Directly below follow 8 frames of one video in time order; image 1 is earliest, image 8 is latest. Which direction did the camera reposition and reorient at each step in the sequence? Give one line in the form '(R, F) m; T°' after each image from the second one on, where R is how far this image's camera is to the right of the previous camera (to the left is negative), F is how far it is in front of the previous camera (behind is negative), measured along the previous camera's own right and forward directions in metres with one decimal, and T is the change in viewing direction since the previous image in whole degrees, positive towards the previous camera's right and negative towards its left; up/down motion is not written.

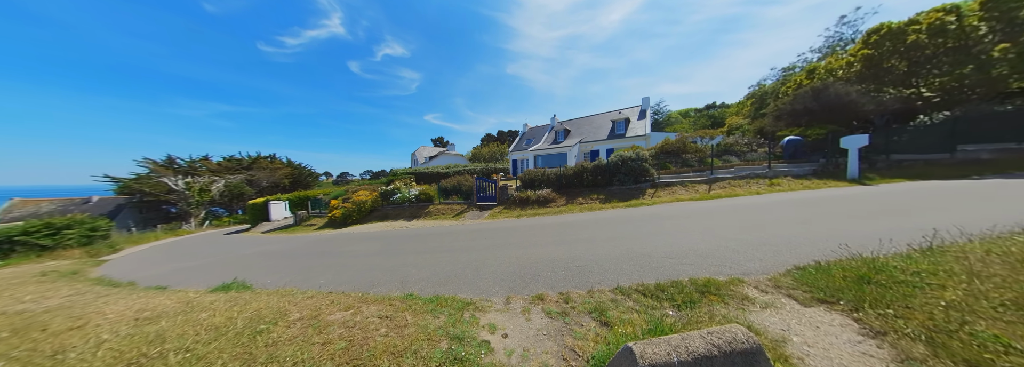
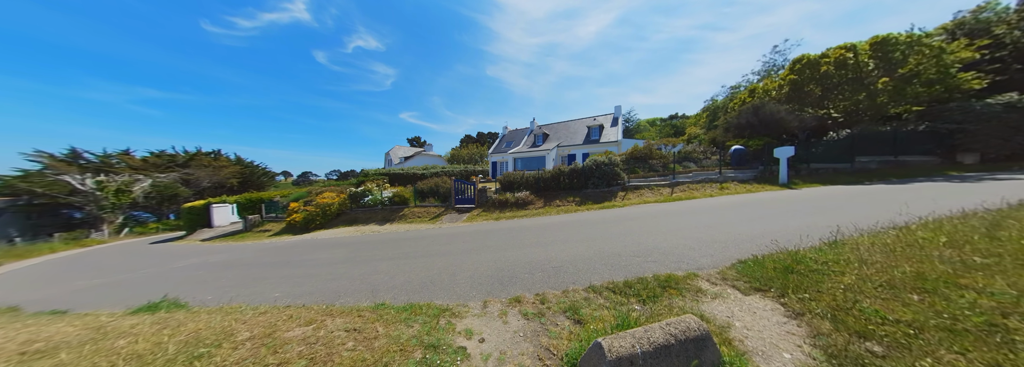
(0.0, 0.0) m; +6°
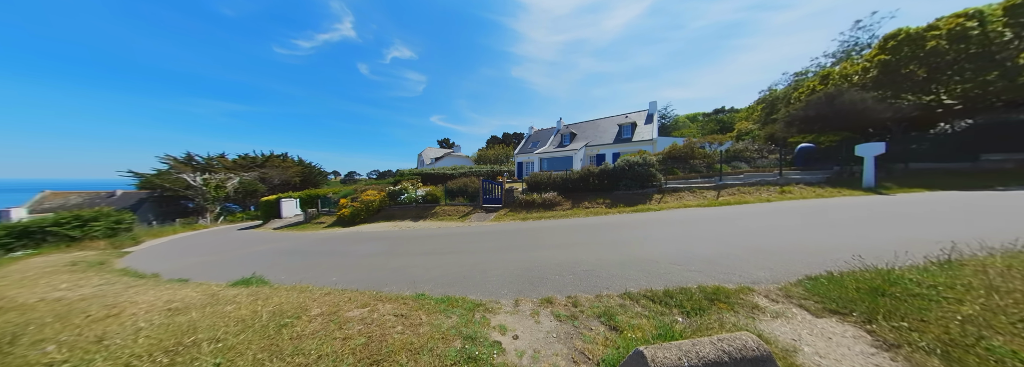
(-0.1, 0.0) m; -7°
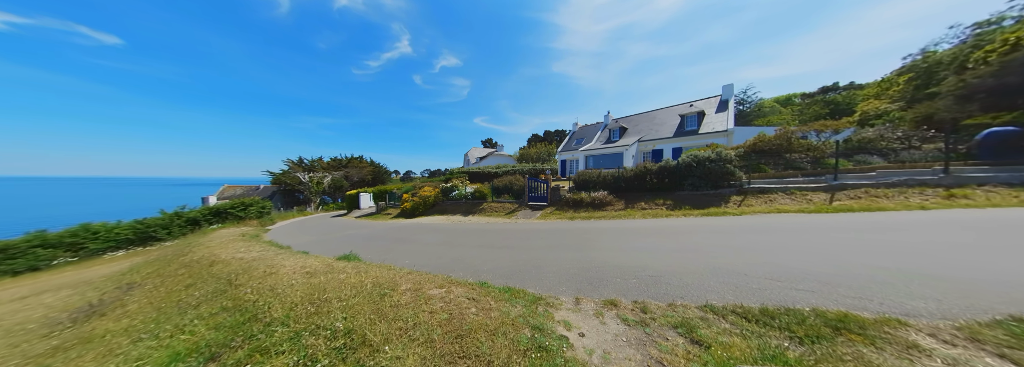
(-0.2, -0.1) m; -12°
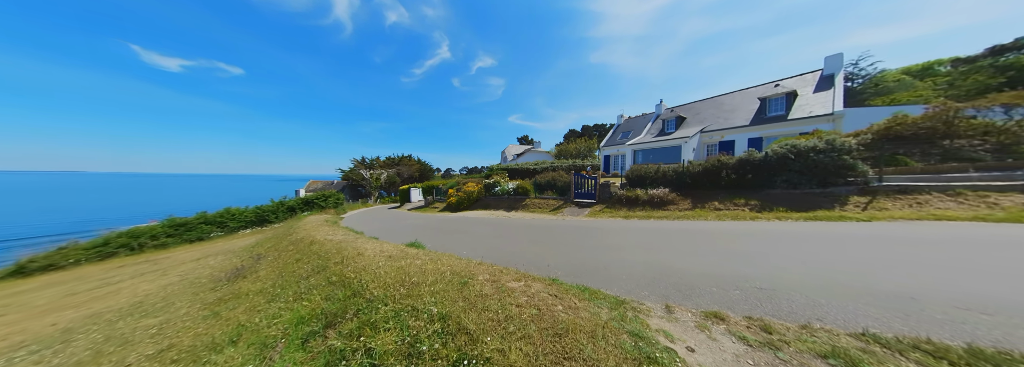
(-0.5, +0.1) m; -10°
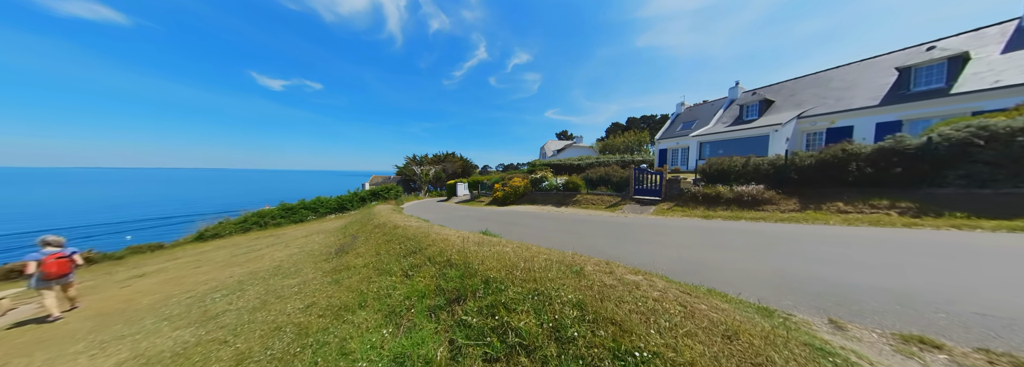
(-0.8, 0.0) m; -10°
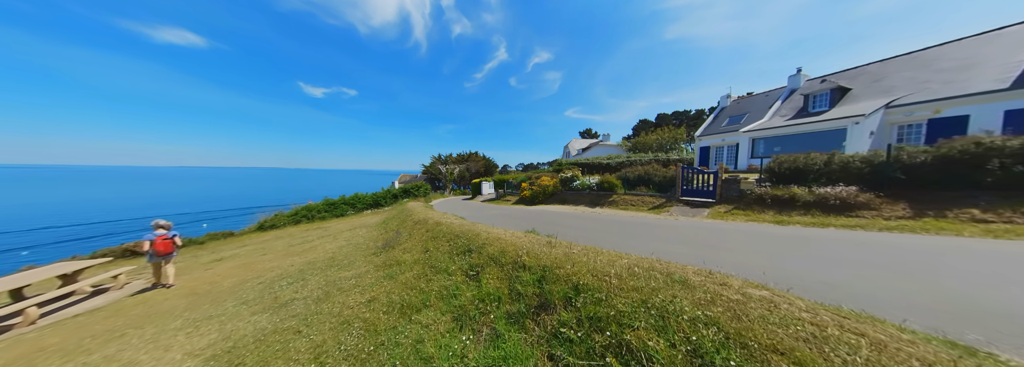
(-0.7, +0.2) m; -5°
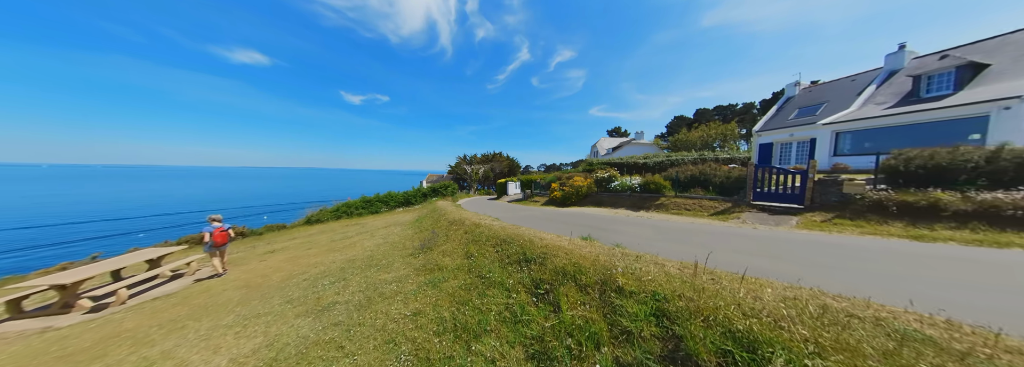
(-0.7, +0.6) m; -6°
